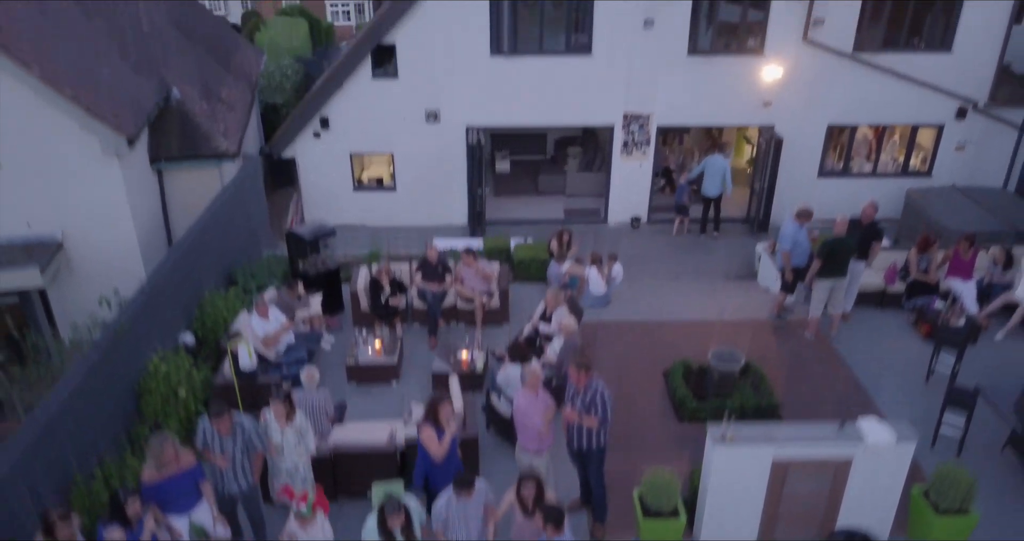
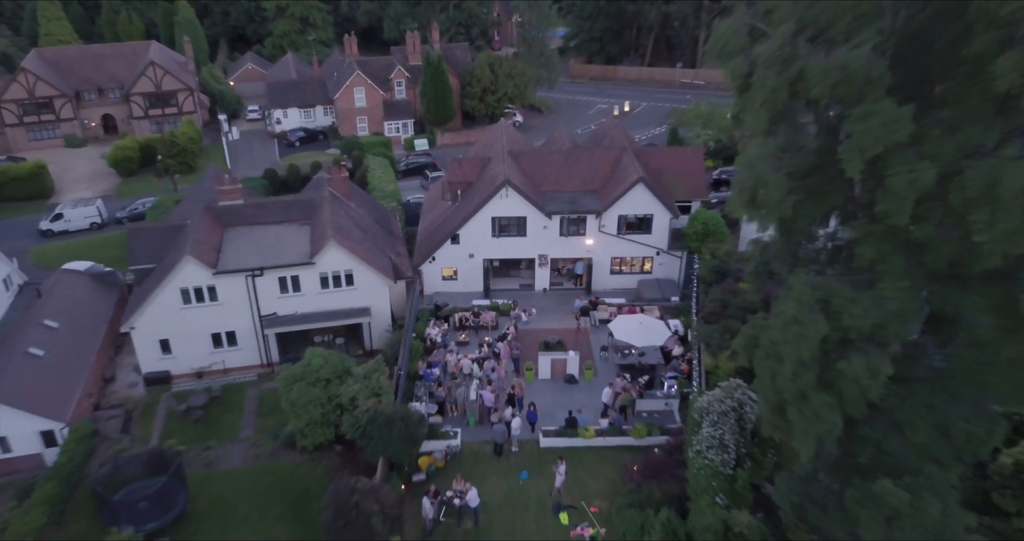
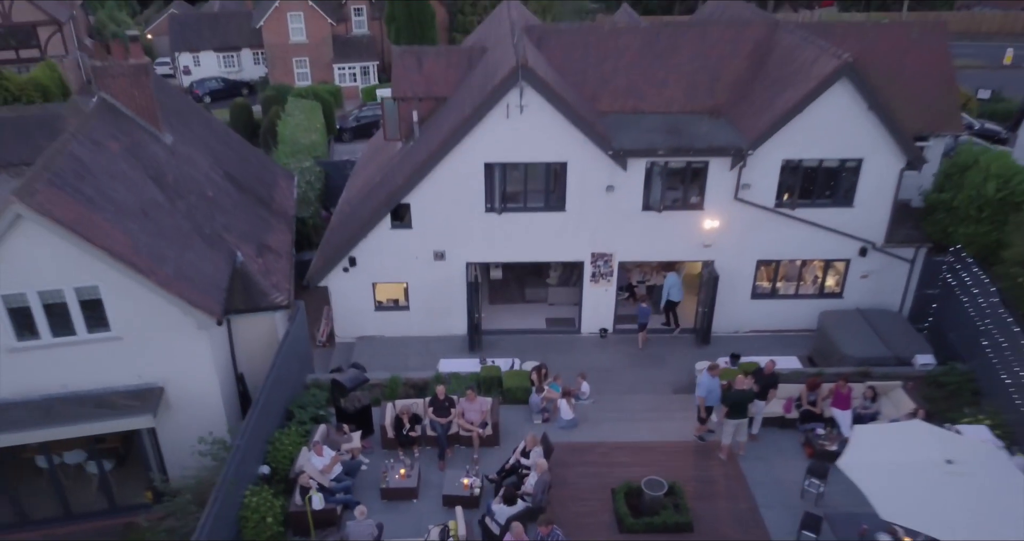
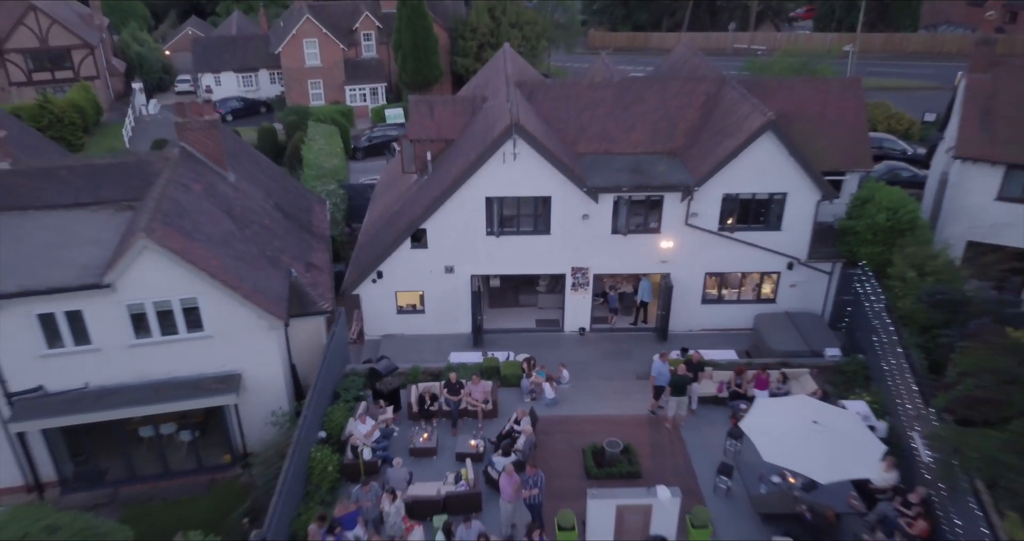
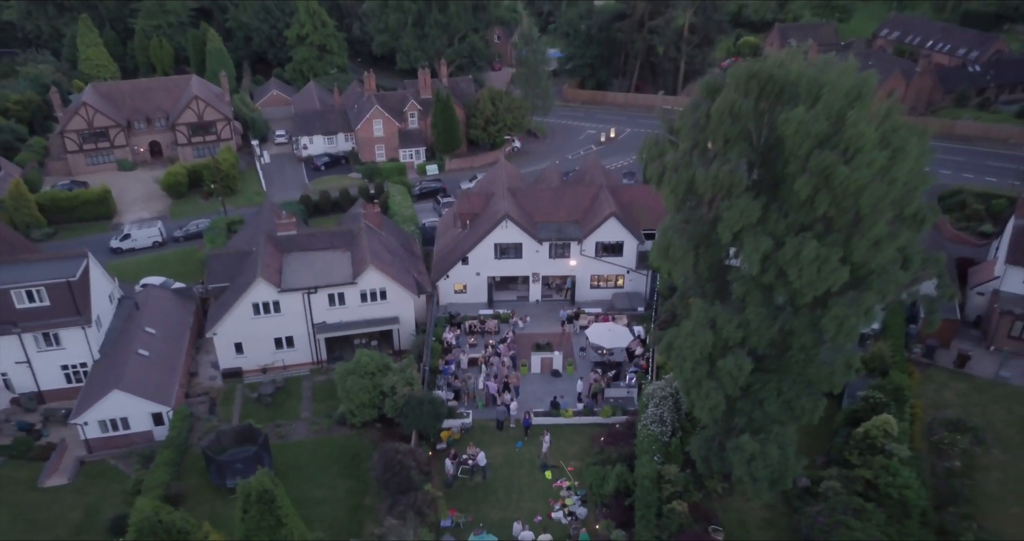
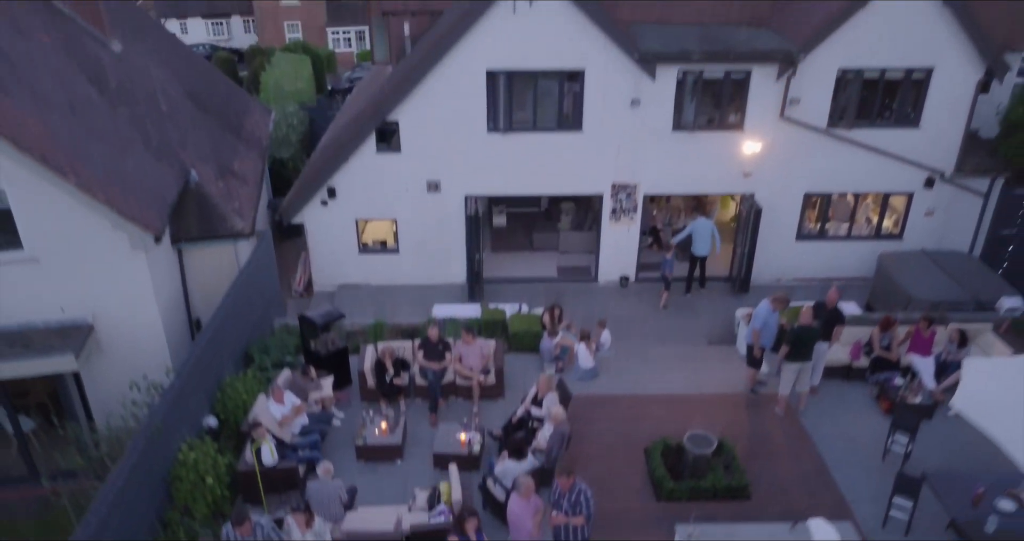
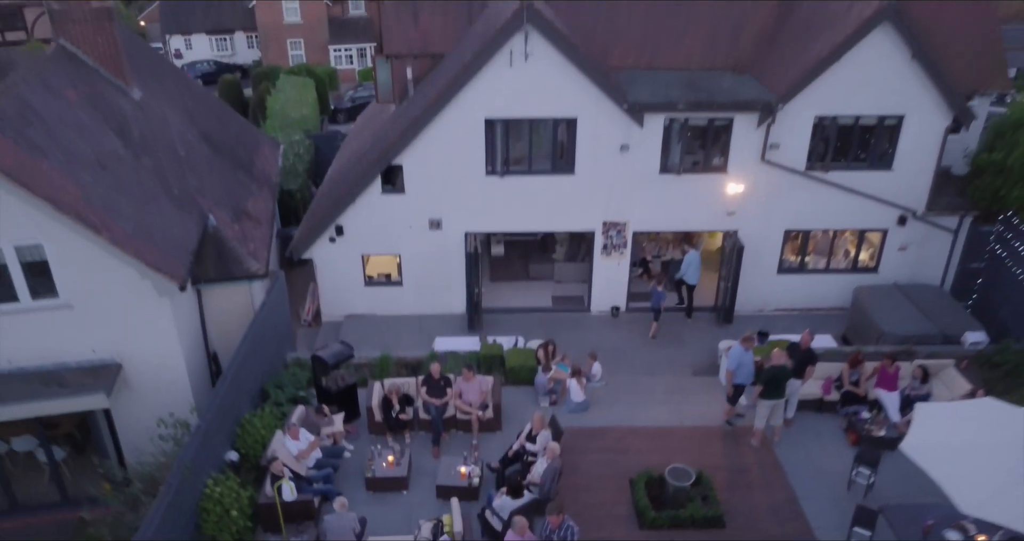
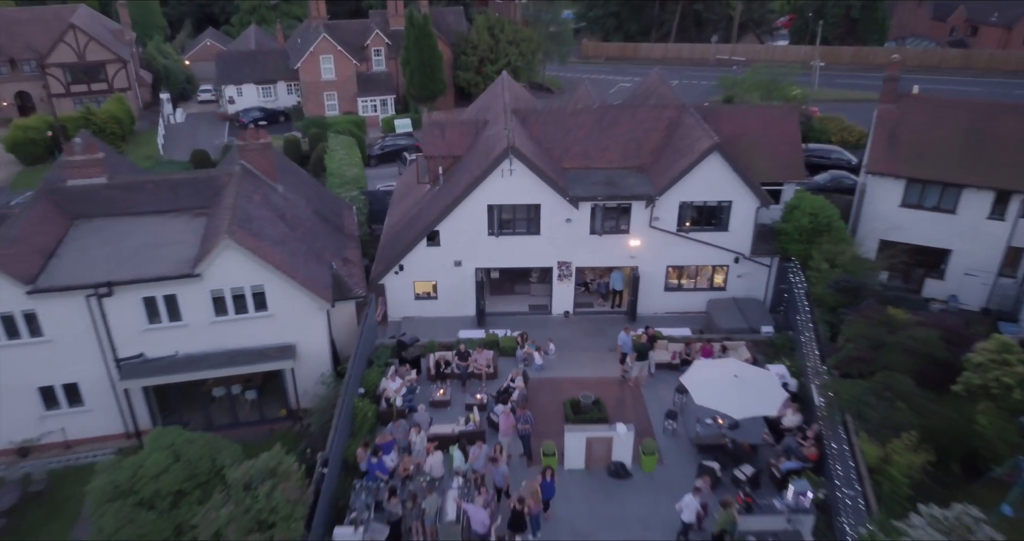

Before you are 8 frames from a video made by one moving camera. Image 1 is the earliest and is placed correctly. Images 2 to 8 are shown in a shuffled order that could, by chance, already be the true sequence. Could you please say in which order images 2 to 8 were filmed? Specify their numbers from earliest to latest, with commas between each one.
6, 7, 3, 4, 8, 2, 5
